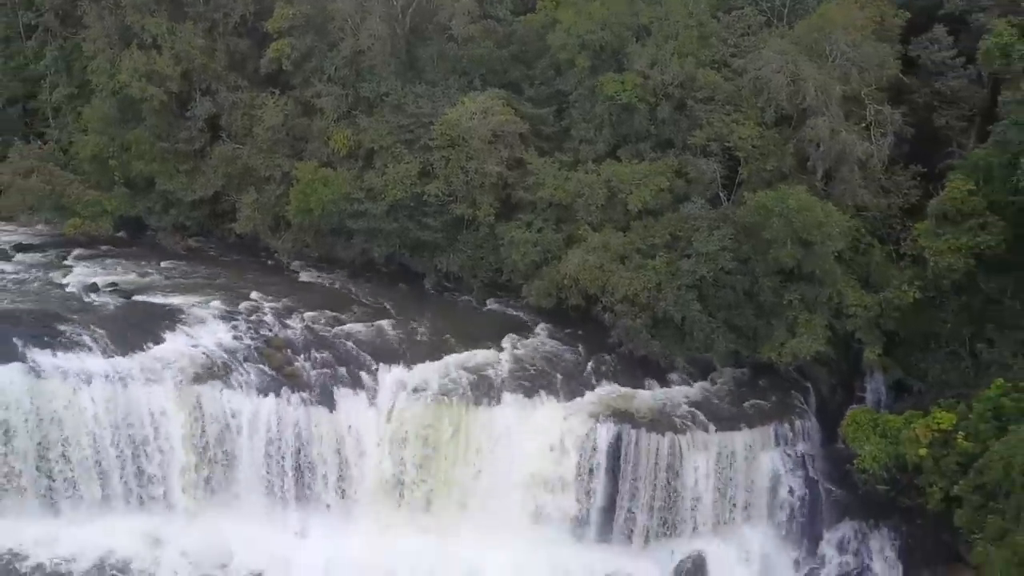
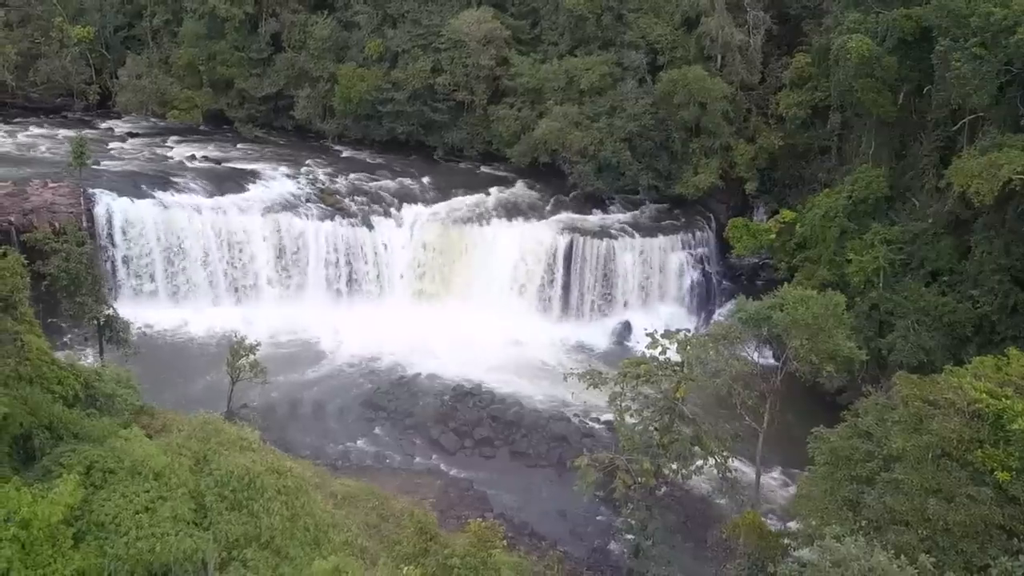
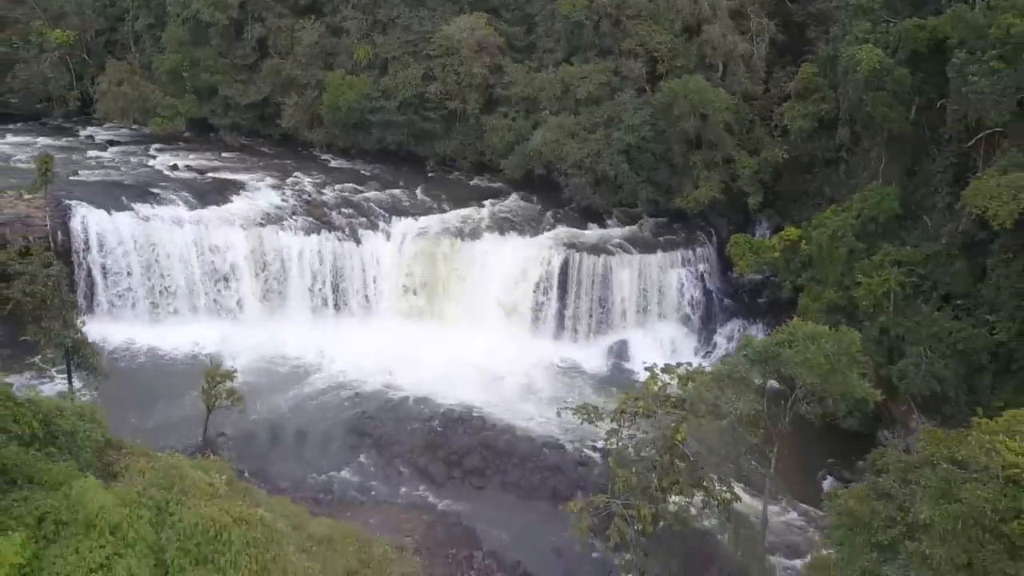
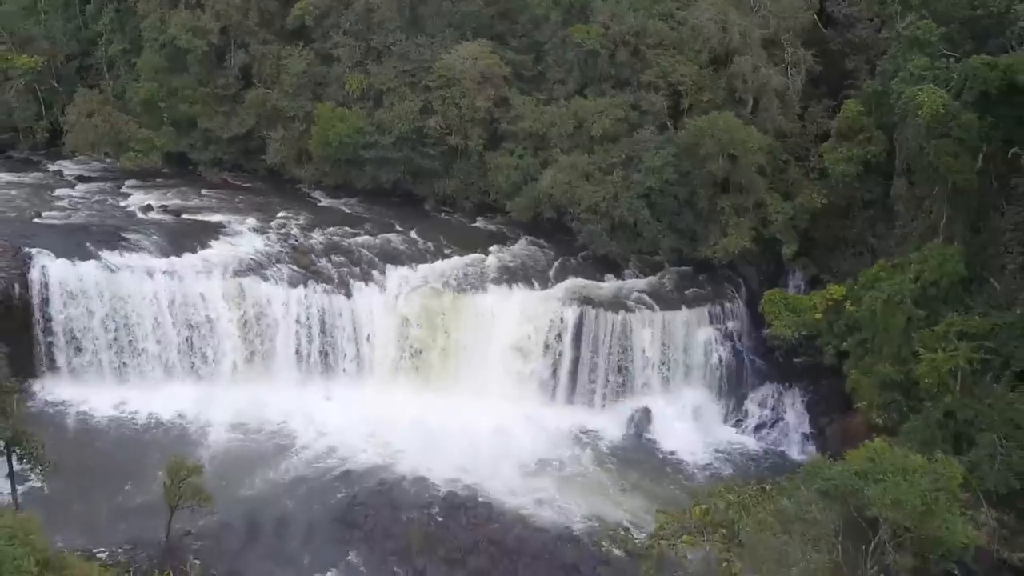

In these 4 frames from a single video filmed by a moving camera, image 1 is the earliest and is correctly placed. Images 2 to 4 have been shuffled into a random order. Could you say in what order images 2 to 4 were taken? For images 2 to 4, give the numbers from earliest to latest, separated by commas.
4, 3, 2
